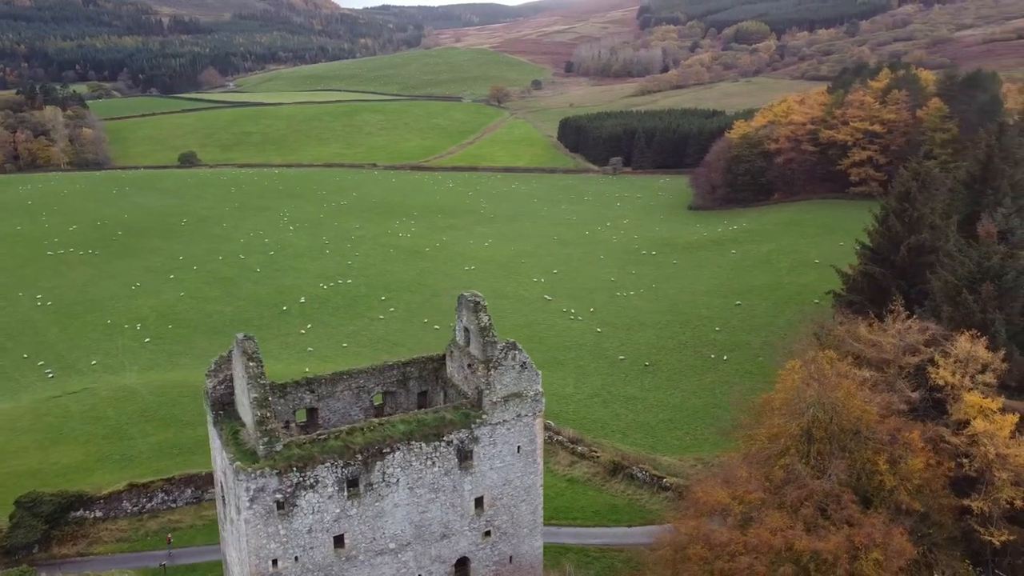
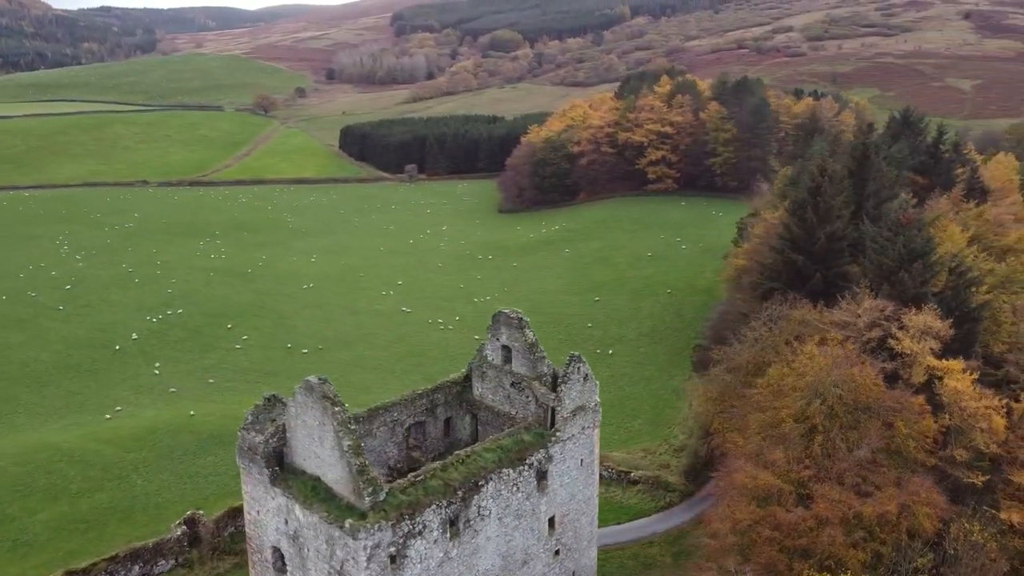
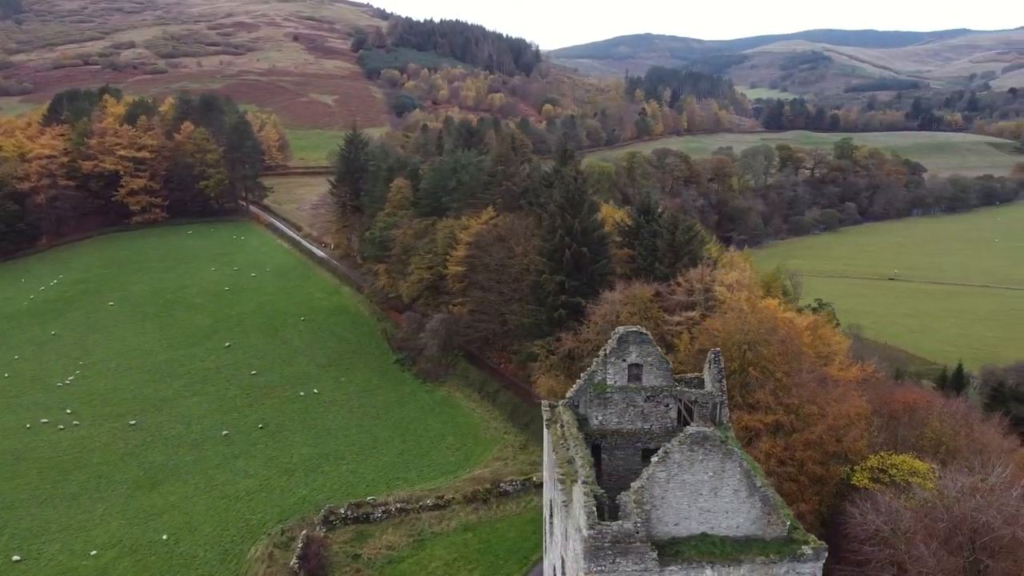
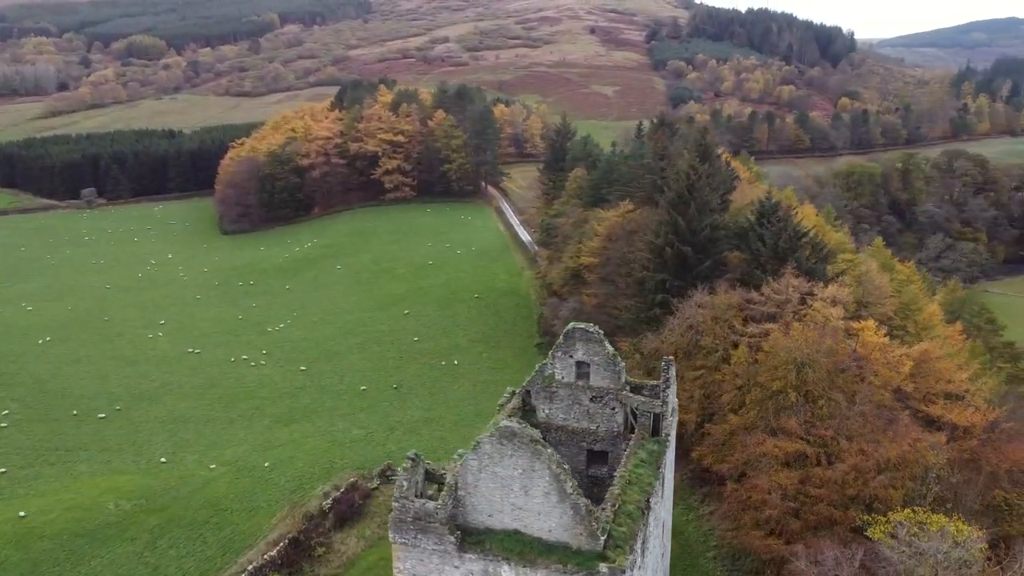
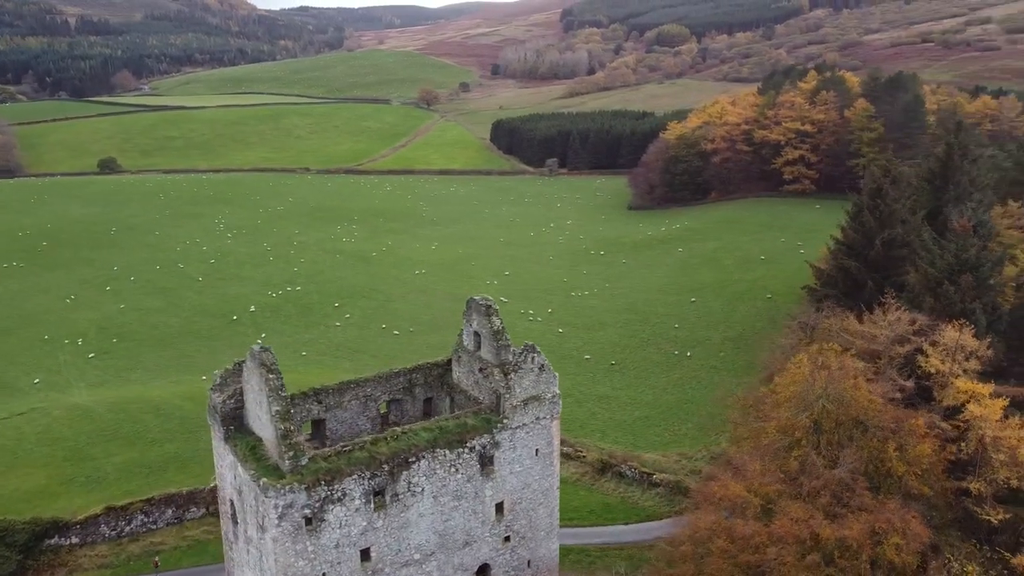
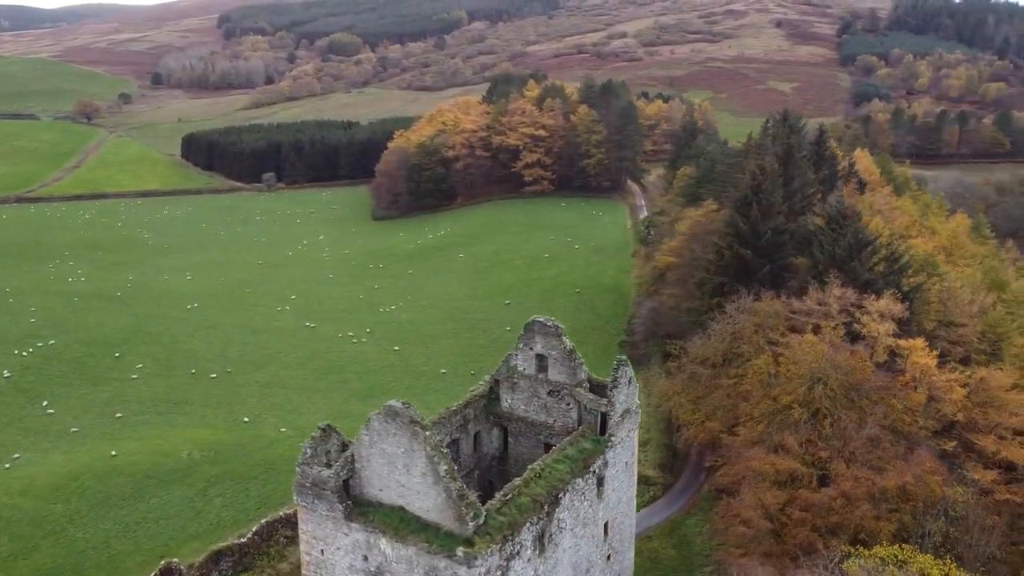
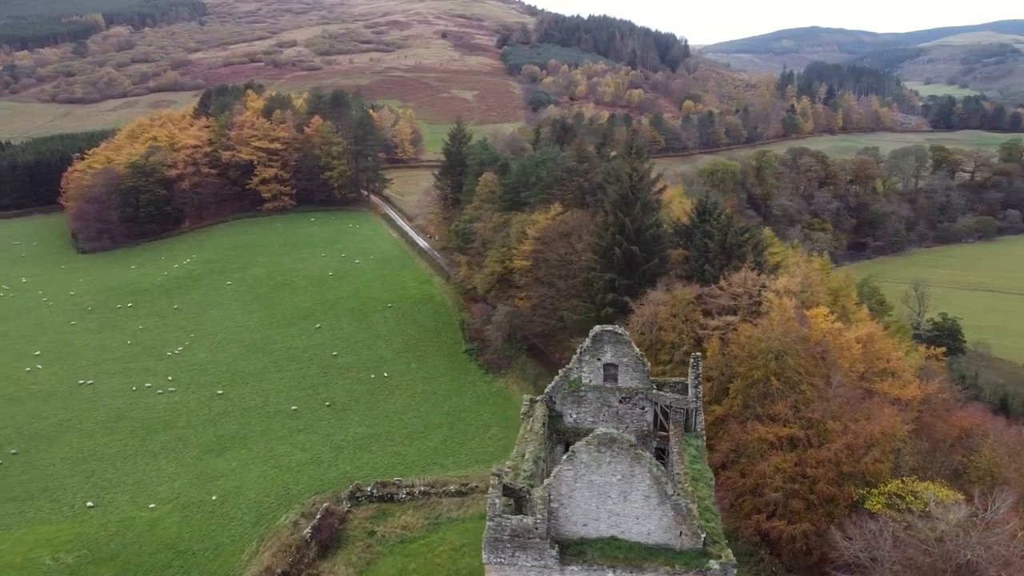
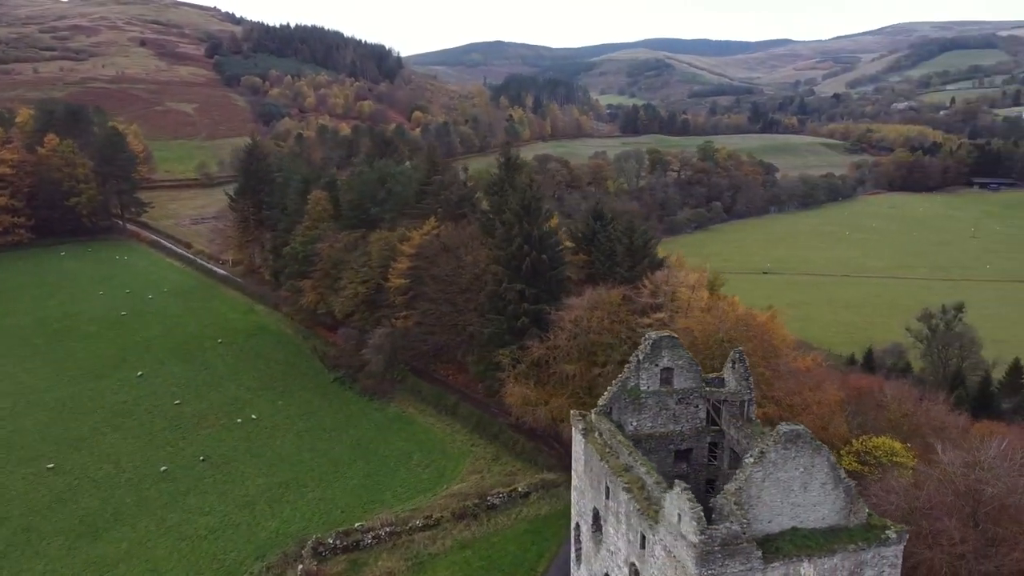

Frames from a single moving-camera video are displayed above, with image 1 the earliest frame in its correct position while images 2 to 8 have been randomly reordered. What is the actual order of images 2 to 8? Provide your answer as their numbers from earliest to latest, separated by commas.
5, 2, 6, 4, 7, 3, 8
